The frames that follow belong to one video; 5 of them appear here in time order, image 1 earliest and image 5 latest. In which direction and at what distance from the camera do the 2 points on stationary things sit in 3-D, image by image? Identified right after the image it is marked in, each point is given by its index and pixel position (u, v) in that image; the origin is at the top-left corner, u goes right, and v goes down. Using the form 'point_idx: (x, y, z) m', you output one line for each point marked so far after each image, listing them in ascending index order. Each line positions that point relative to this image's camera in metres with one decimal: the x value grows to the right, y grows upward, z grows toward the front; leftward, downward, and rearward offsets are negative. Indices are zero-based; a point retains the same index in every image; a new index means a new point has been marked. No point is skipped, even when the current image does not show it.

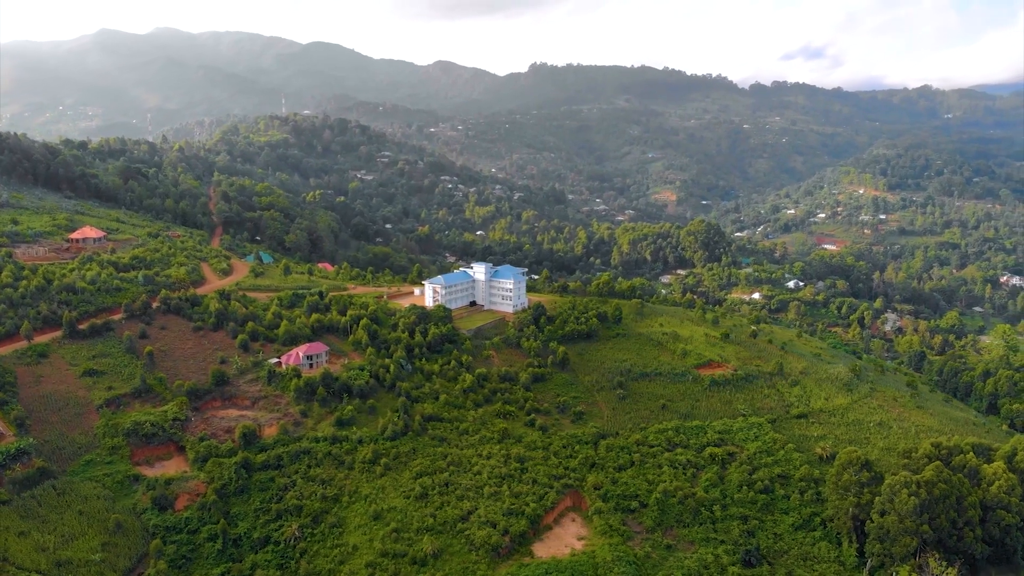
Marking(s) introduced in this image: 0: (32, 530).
0: (-13.5, -6.8, +19.1) m
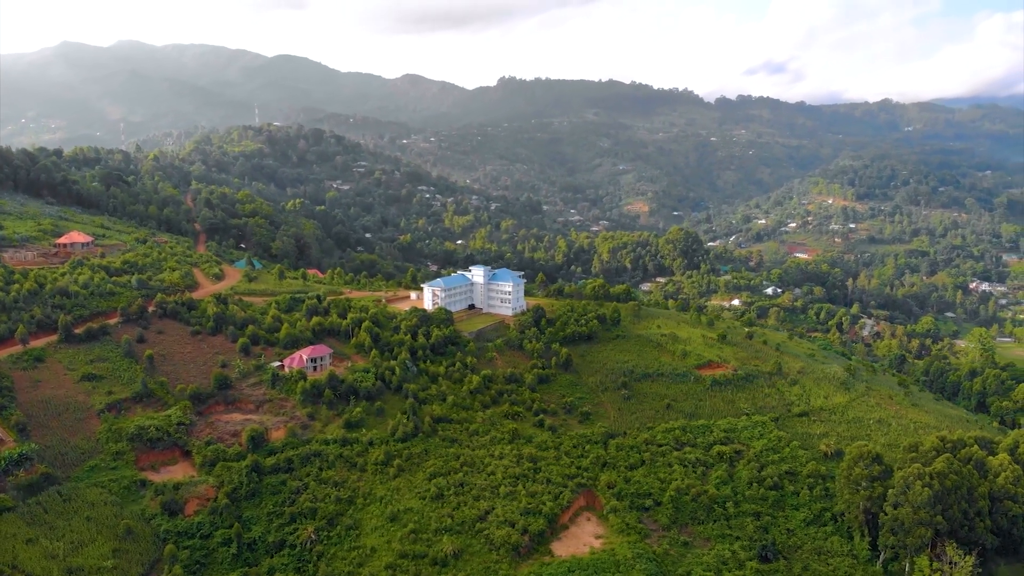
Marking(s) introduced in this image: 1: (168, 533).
0: (-12.8, -6.8, +18.5) m
1: (-10.0, -7.2, +19.8) m
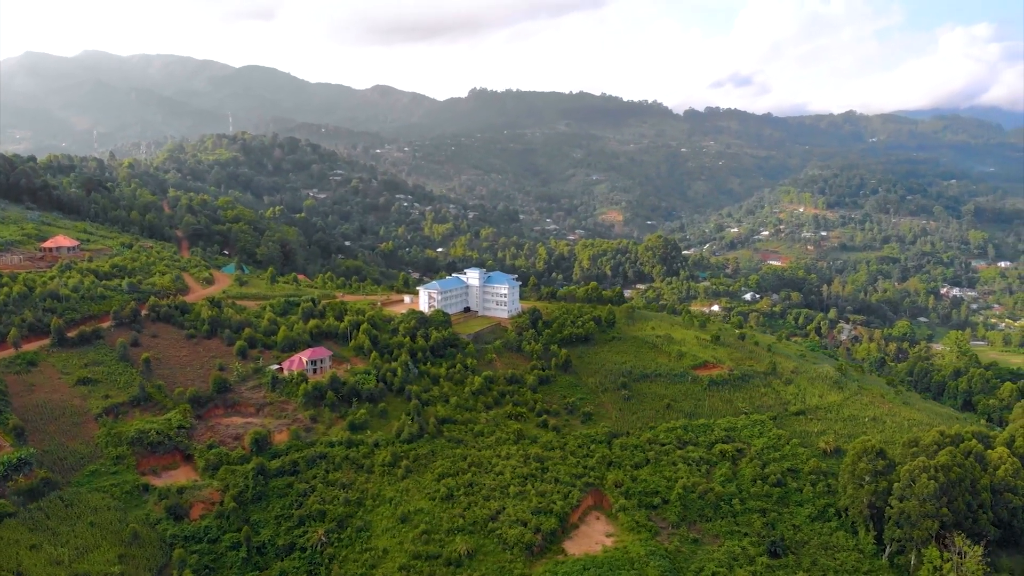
0: (-12.3, -6.7, +17.9) m
1: (-9.6, -7.1, +19.3) m
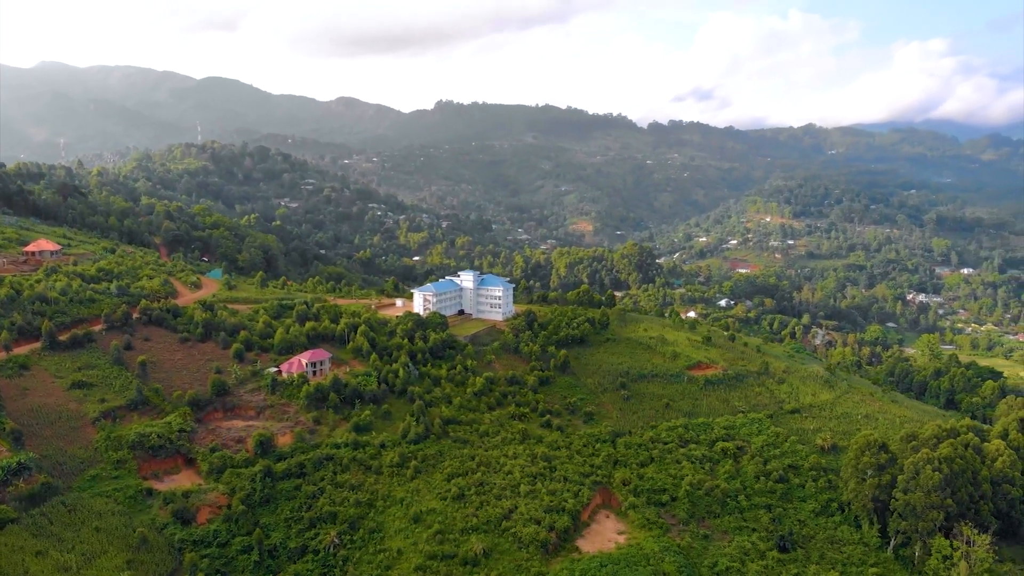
0: (-11.8, -6.7, +17.3) m
1: (-9.1, -7.1, +18.8) m
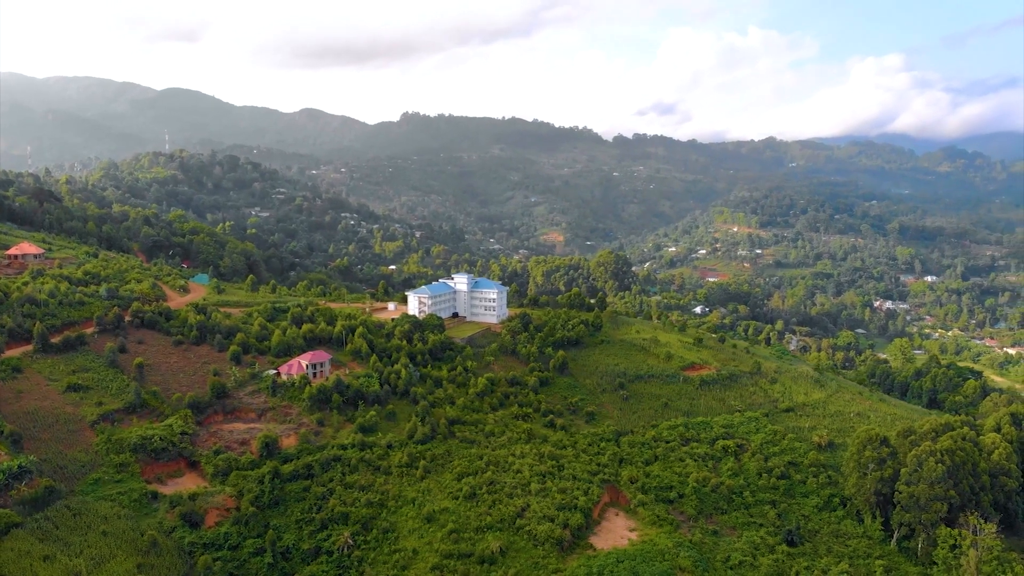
0: (-11.3, -6.6, +16.7) m
1: (-8.6, -7.0, +18.3) m
